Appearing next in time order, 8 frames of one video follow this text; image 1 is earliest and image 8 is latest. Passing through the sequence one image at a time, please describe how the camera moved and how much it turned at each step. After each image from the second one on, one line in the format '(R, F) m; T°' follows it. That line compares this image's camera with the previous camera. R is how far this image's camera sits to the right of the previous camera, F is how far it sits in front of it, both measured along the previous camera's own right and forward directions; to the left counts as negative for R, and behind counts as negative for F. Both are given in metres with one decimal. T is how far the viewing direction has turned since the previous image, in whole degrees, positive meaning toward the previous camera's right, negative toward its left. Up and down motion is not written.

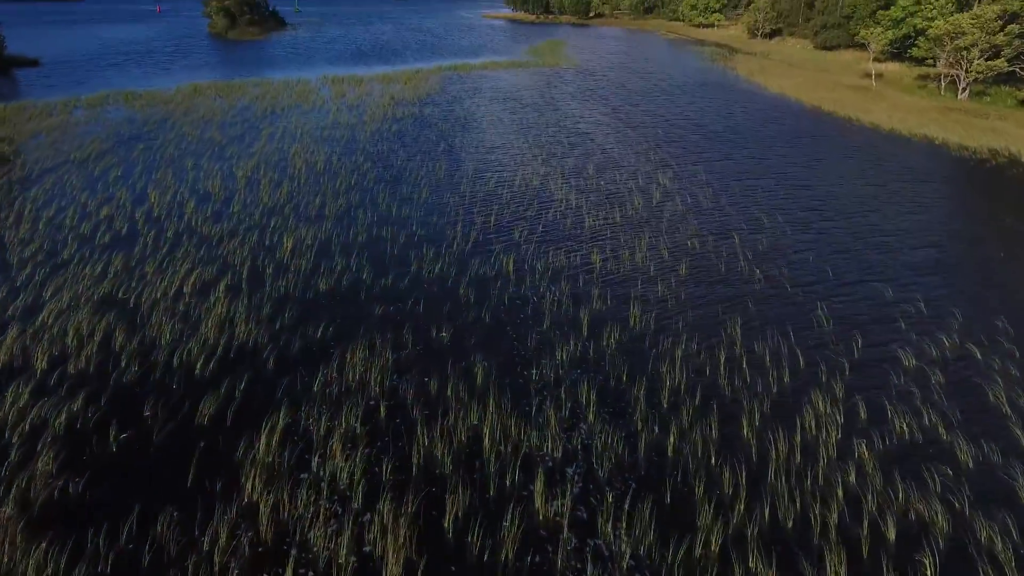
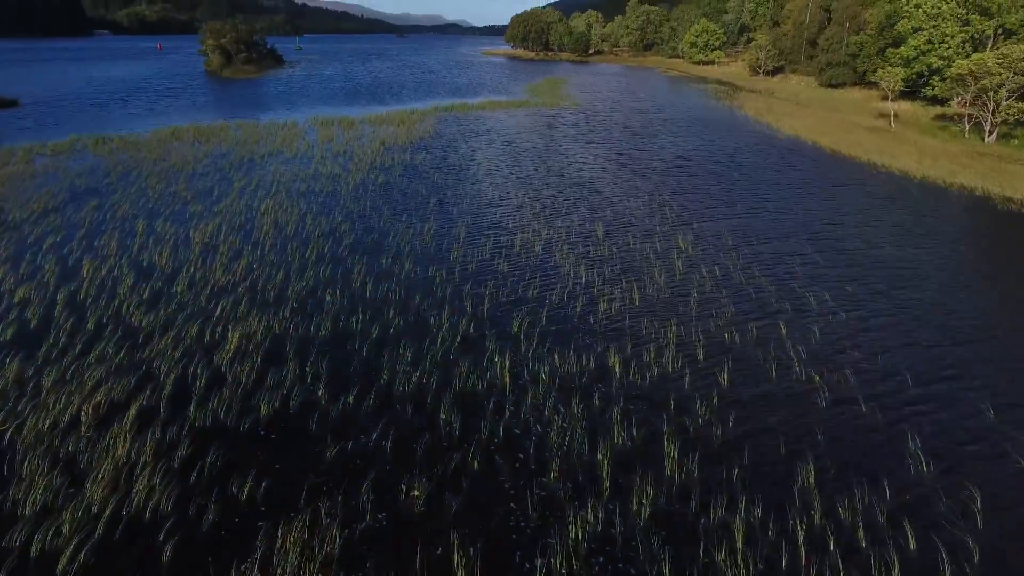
(+0.1, +2.9) m; 0°
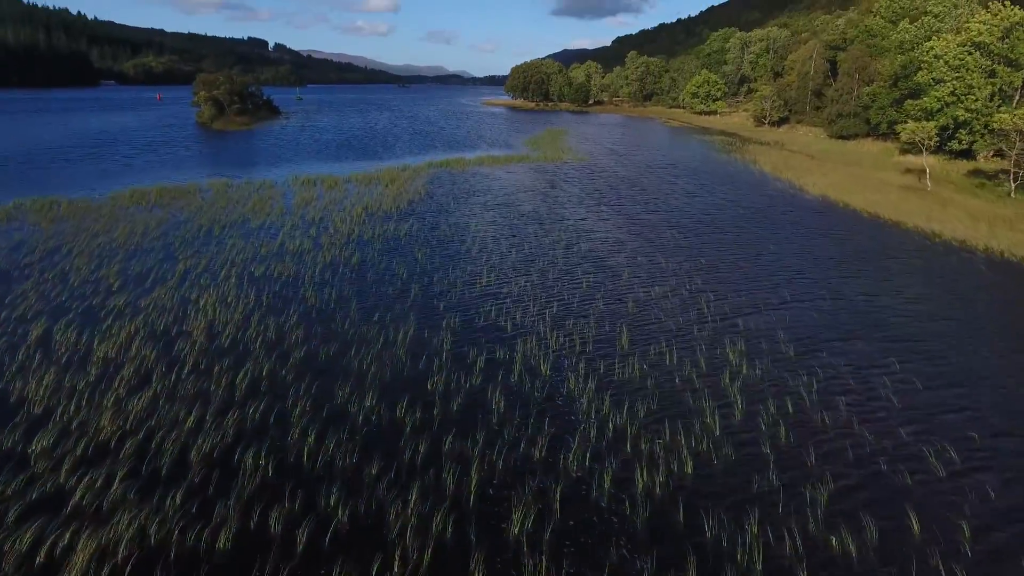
(0.0, +4.2) m; 0°
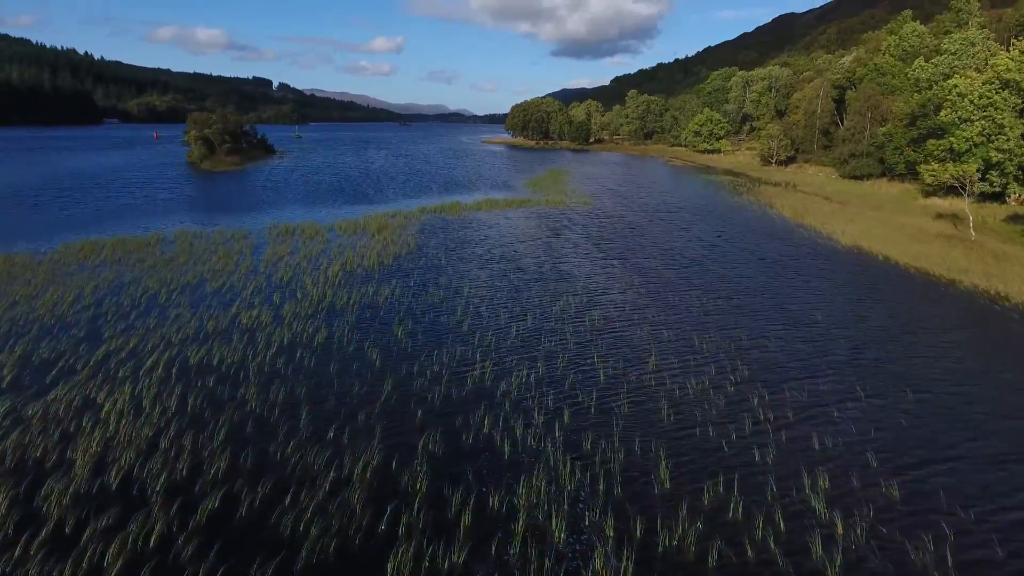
(0.0, +3.9) m; 0°
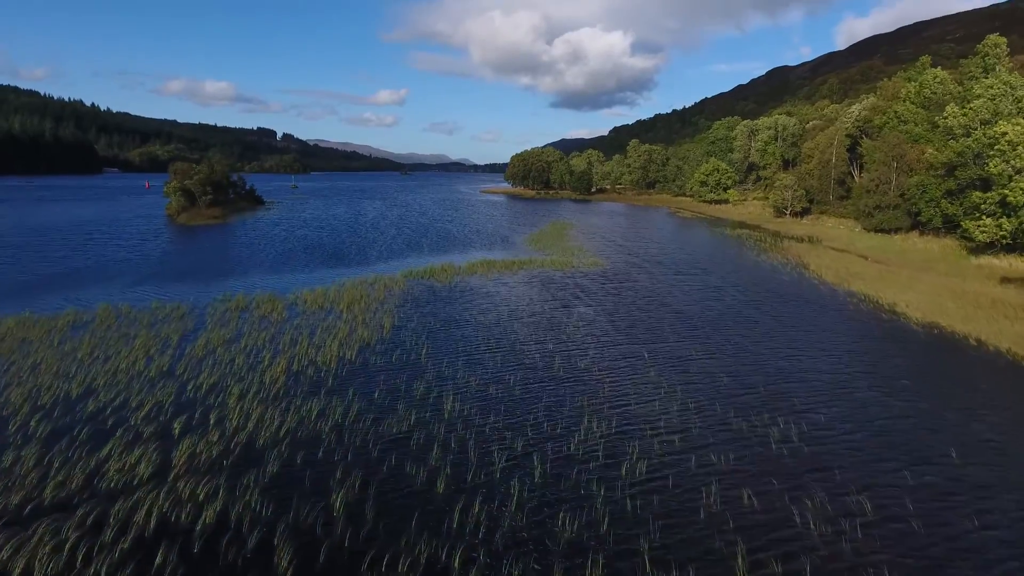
(0.0, +6.2) m; 0°
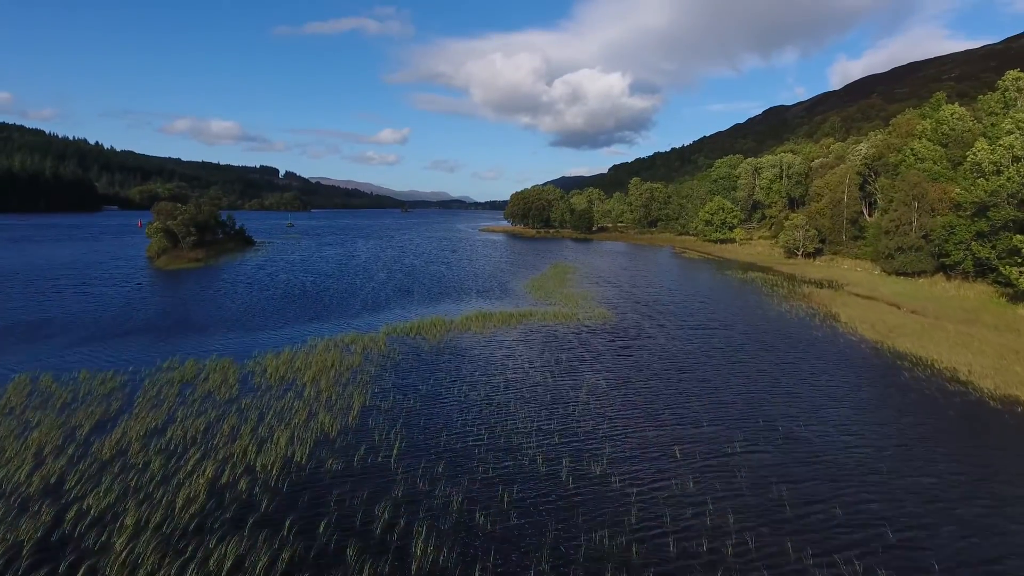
(+0.1, +4.4) m; 0°
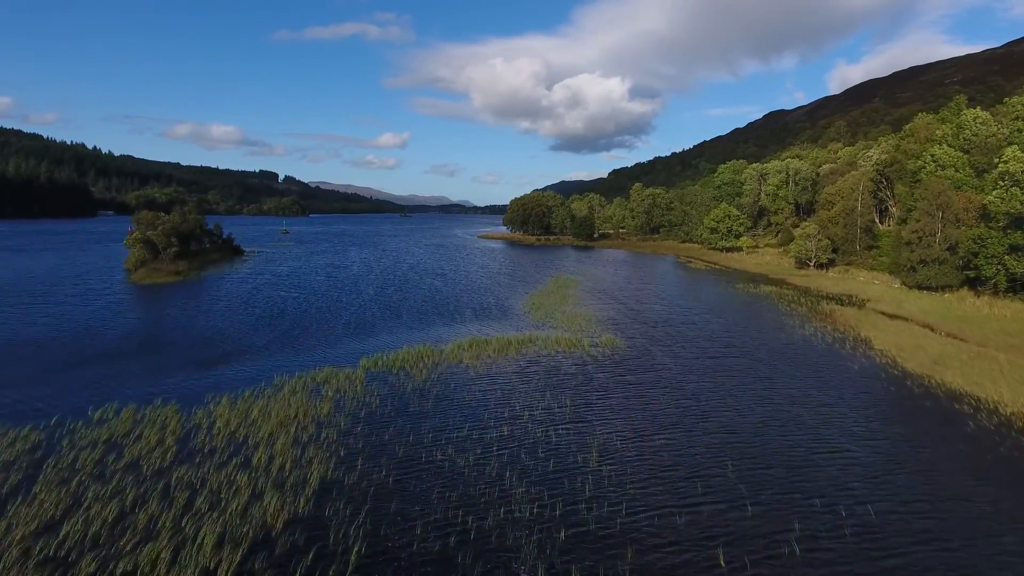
(+0.1, +3.9) m; 0°
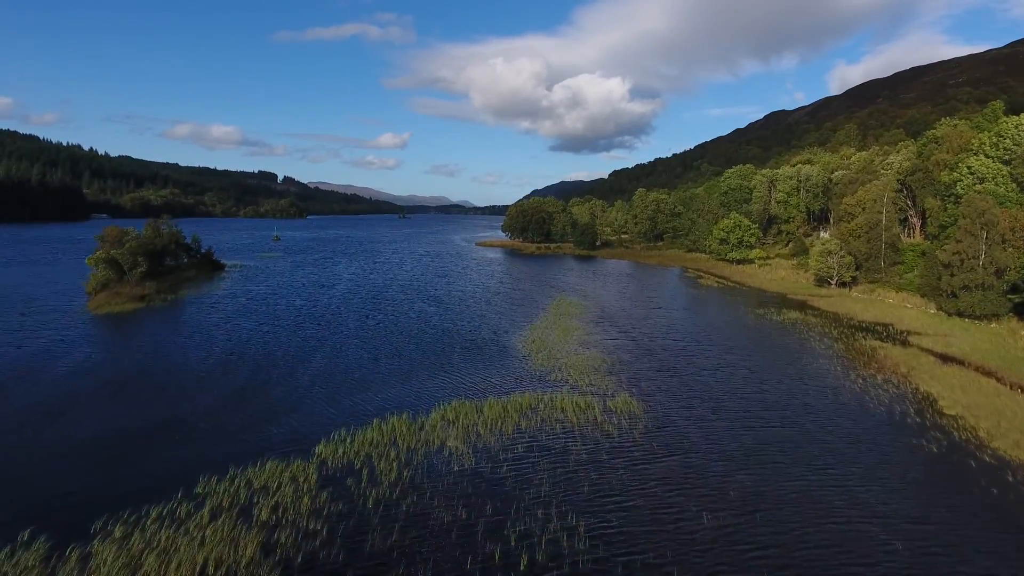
(+0.2, +6.0) m; 0°
